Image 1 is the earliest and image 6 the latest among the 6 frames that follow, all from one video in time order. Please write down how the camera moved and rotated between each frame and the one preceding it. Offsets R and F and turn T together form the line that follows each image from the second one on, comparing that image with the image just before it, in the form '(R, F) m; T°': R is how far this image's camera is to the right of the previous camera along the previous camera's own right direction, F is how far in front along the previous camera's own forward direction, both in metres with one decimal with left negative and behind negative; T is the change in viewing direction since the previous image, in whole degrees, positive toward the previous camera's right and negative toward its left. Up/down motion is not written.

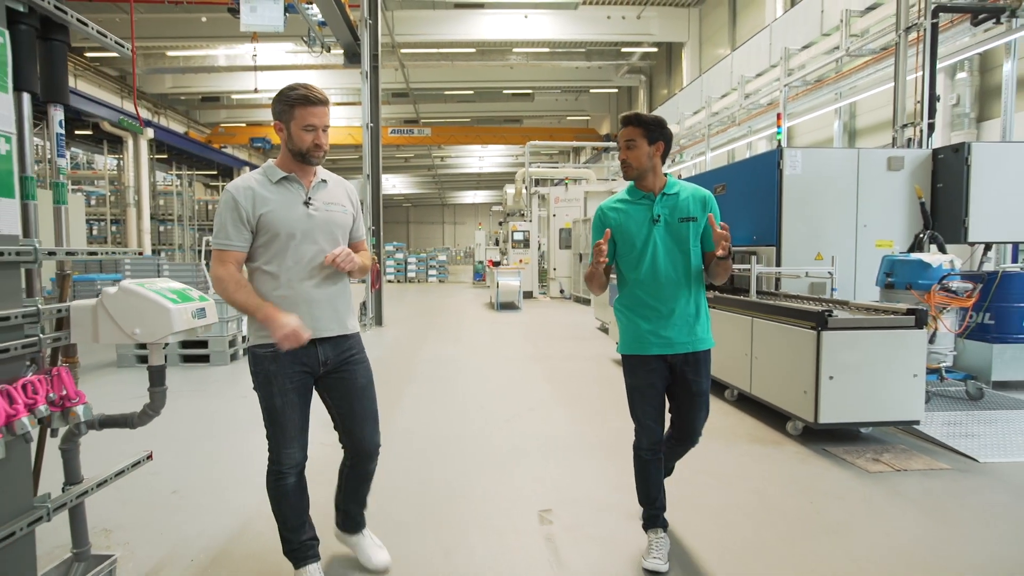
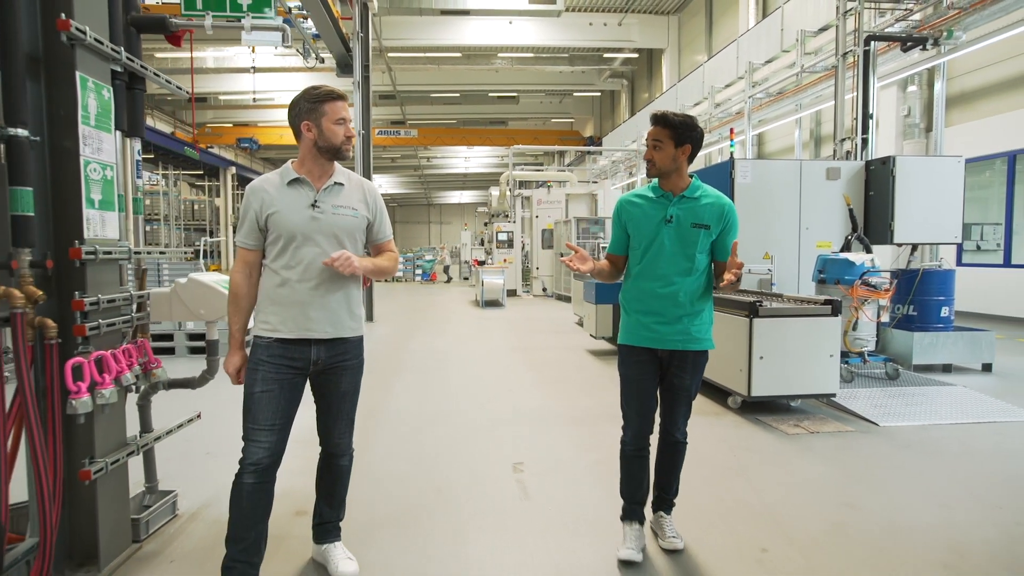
(0.0, -0.5) m; +1°
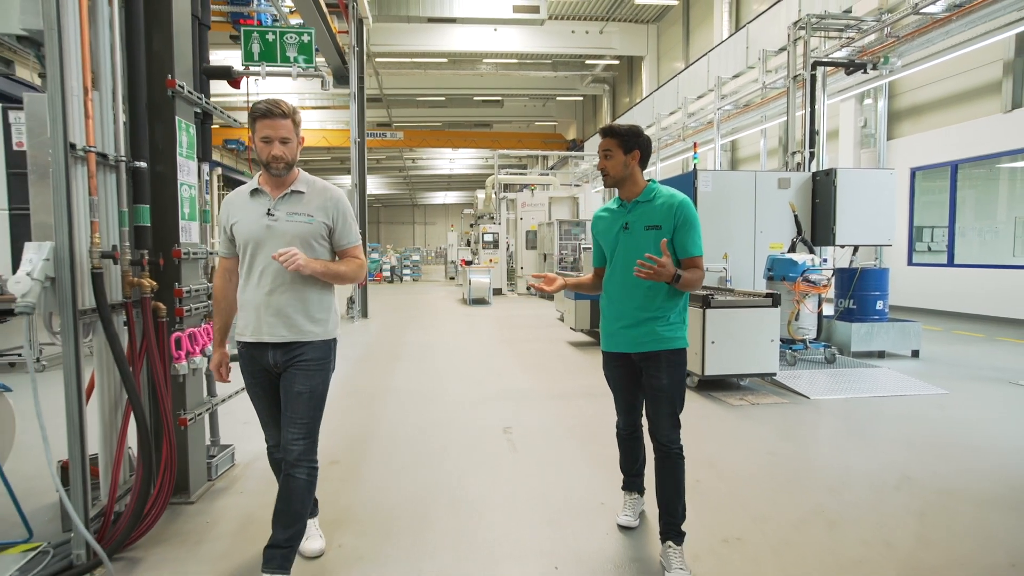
(0.0, -0.5) m; +2°
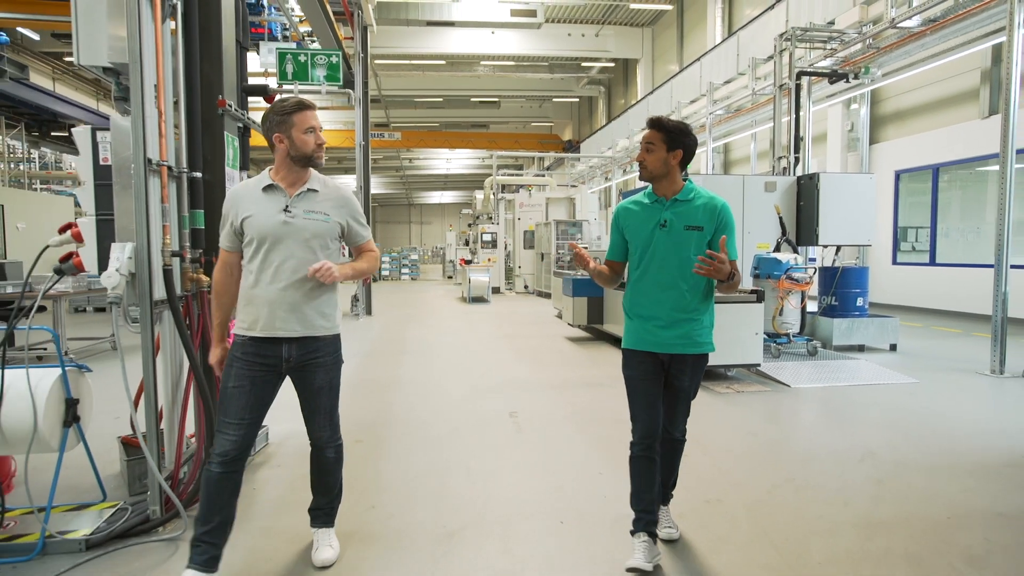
(-0.1, -0.3) m; 0°
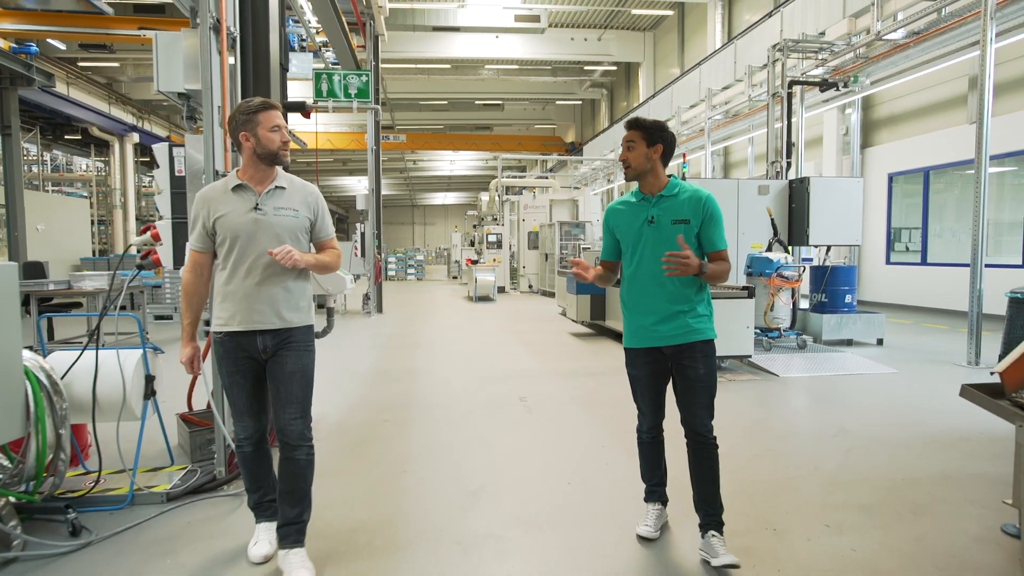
(0.0, -0.3) m; 0°
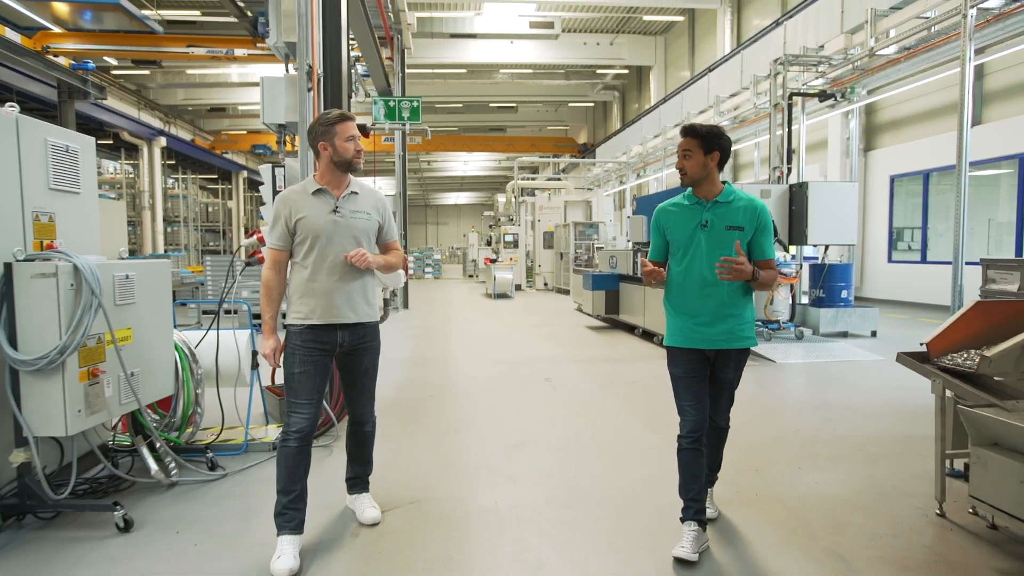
(-0.1, -0.5) m; -1°
